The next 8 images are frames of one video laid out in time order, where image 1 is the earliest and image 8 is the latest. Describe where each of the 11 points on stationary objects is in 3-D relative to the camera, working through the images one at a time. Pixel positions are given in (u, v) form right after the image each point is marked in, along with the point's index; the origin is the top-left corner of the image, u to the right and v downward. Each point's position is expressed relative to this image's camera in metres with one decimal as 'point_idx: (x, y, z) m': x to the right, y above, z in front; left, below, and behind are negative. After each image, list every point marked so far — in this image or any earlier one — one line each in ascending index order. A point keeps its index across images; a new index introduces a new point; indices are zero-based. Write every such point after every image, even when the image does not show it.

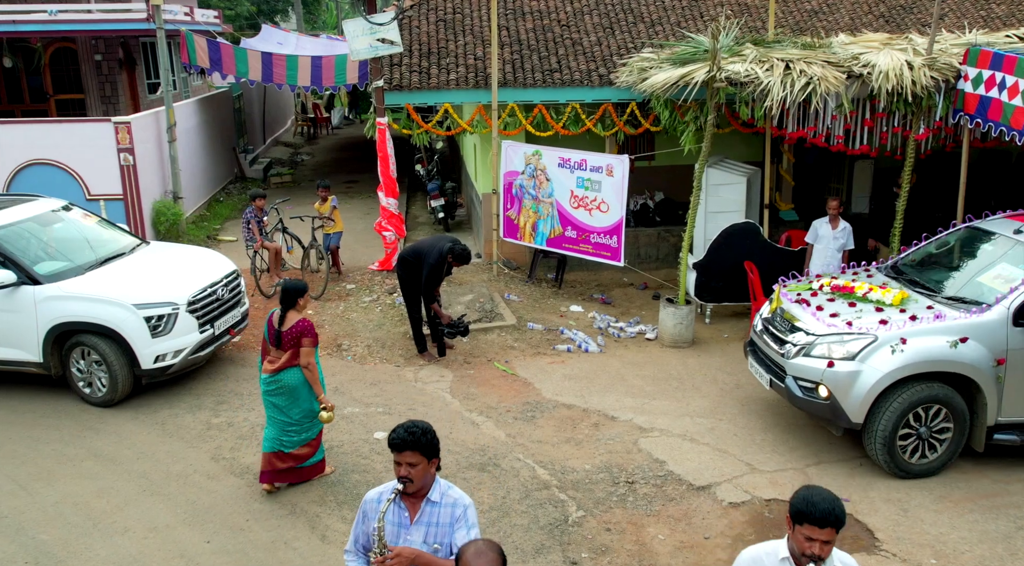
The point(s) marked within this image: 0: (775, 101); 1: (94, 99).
0: (+2.6, +1.8, +8.1) m
1: (-8.5, +3.7, +16.6) m
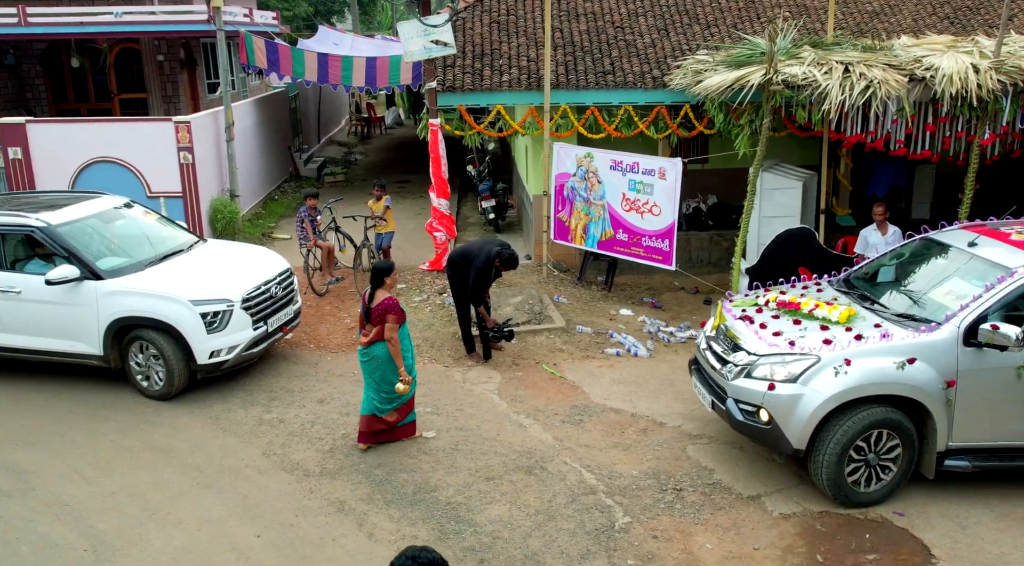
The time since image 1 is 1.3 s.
0: (+3.1, +1.7, +7.9) m
1: (-7.4, +3.9, +17.1) m
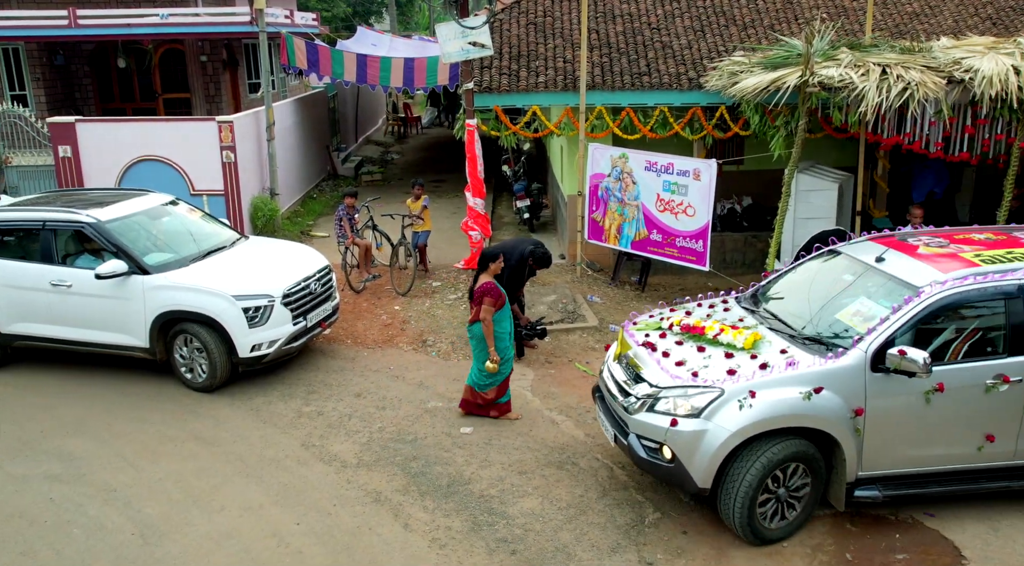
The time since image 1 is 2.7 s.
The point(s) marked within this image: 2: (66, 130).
0: (+3.4, +1.7, +7.9) m
1: (-6.7, +3.9, +17.5) m
2: (-6.5, +2.2, +11.9) m
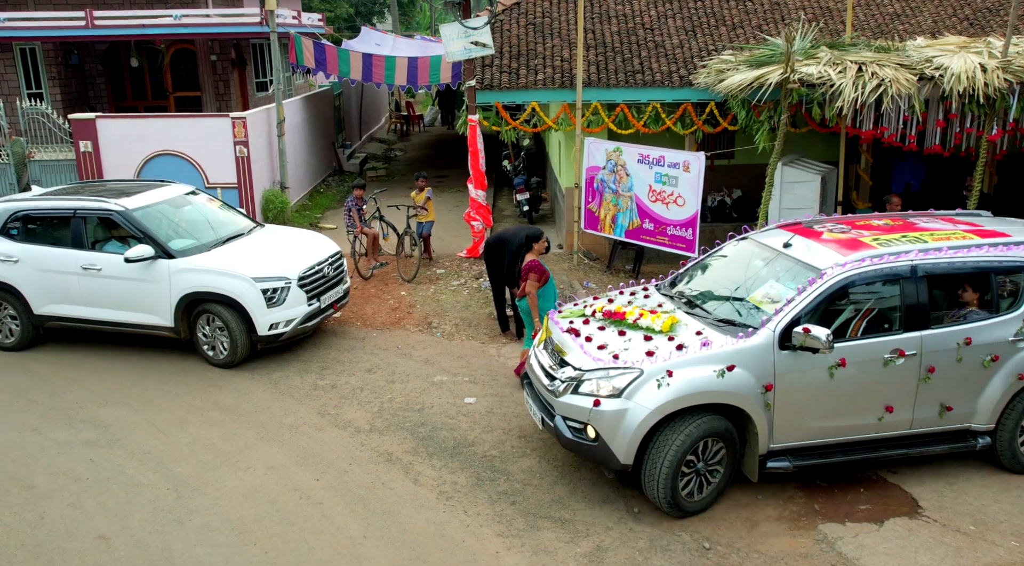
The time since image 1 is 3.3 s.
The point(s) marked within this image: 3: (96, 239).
0: (+3.4, +1.9, +8.4) m
1: (-6.6, +4.1, +18.0) m
2: (-6.5, +2.4, +12.5) m
3: (-4.2, +0.4, +8.3) m
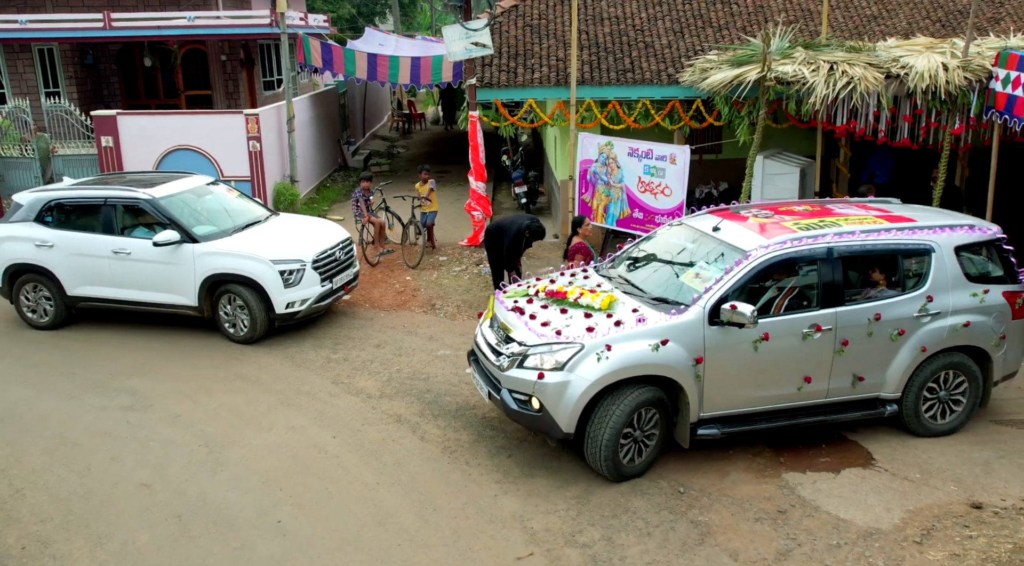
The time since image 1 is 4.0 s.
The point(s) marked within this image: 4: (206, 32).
0: (+3.4, +2.1, +9.1) m
1: (-6.7, +4.3, +18.7) m
2: (-6.5, +2.6, +13.1) m
3: (-4.2, +0.6, +8.9) m
4: (-6.3, +5.1, +16.7) m
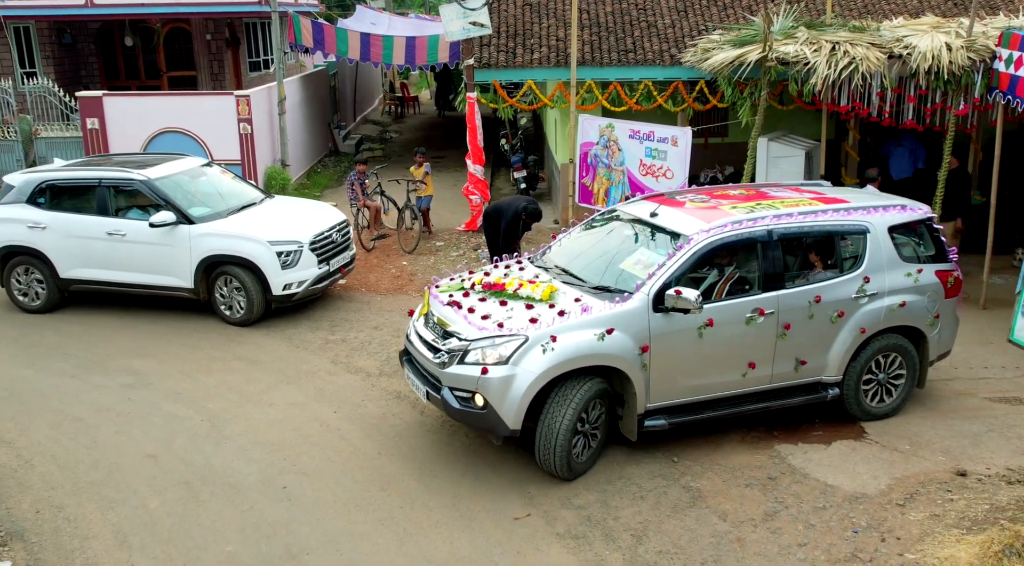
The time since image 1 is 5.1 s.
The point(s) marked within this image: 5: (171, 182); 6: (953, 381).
0: (+3.4, +2.3, +9.0) m
1: (-6.7, +4.6, +18.5) m
2: (-6.5, +2.8, +13.0) m
3: (-4.2, +0.8, +8.8) m
4: (-6.3, +5.4, +16.5) m
5: (-3.7, +1.1, +9.0) m
6: (+4.1, -0.9, +7.6) m
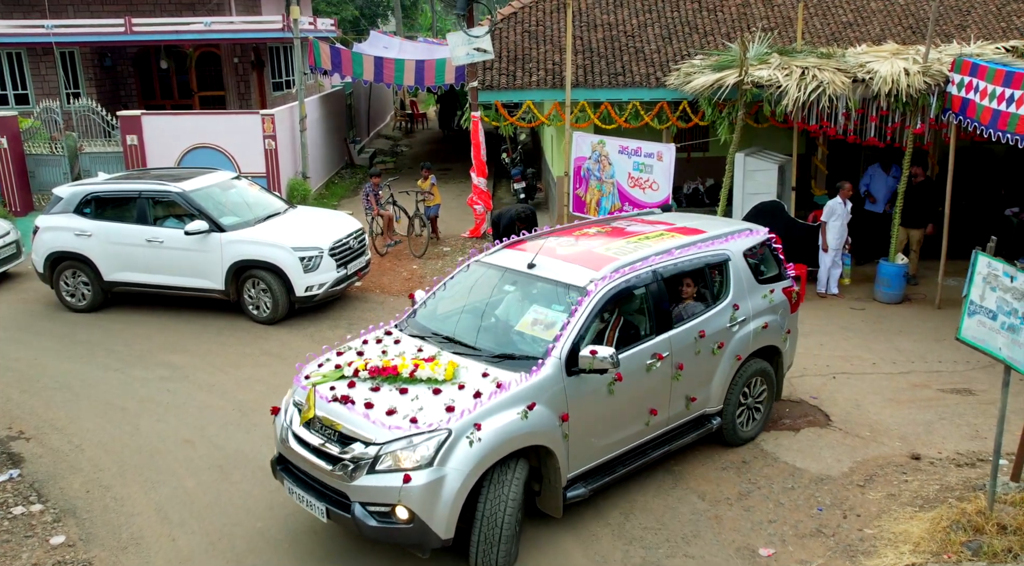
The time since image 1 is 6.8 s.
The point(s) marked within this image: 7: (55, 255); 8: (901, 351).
0: (+3.4, +2.2, +9.9) m
1: (-6.7, +4.5, +19.5) m
2: (-6.5, +2.8, +14.0) m
3: (-4.2, +0.8, +9.8) m
4: (-6.3, +5.3, +17.5) m
5: (-3.7, +1.1, +9.9) m
6: (+4.1, -0.9, +8.5) m
7: (-5.5, +0.3, +9.9) m
8: (+4.3, -0.7, +9.1) m
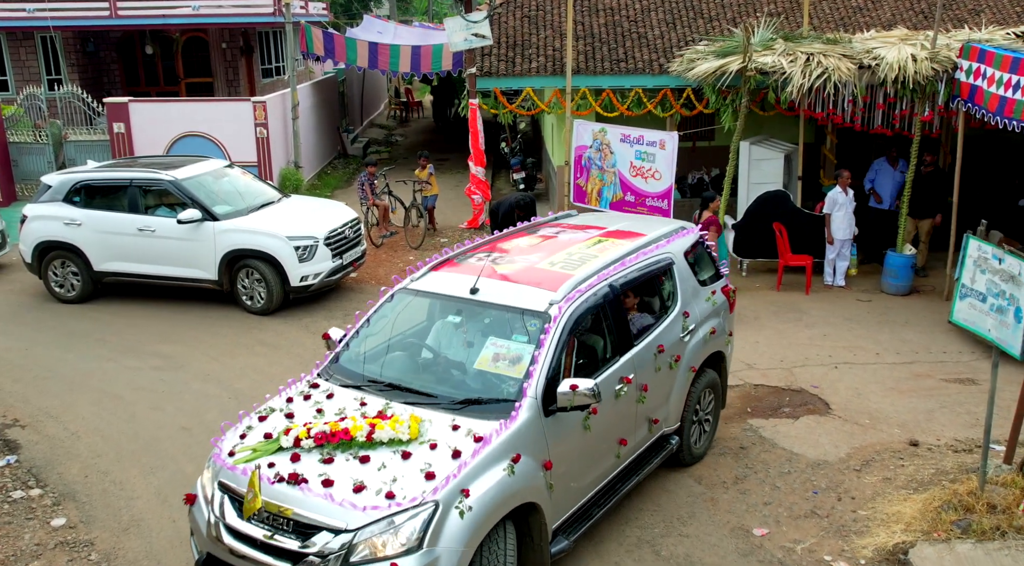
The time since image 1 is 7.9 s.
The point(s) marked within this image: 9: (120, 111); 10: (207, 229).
0: (+3.4, +2.3, +9.7) m
1: (-6.7, +4.7, +19.2) m
2: (-6.5, +2.9, +13.7) m
3: (-4.2, +0.9, +9.6) m
4: (-6.3, +5.5, +17.3) m
5: (-3.7, +1.2, +9.7) m
6: (+4.1, -0.8, +8.3) m
7: (-5.6, +0.5, +9.7) m
8: (+4.3, -0.6, +8.9) m
9: (-6.6, +2.9, +13.7) m
10: (-3.5, +0.6, +9.3) m
